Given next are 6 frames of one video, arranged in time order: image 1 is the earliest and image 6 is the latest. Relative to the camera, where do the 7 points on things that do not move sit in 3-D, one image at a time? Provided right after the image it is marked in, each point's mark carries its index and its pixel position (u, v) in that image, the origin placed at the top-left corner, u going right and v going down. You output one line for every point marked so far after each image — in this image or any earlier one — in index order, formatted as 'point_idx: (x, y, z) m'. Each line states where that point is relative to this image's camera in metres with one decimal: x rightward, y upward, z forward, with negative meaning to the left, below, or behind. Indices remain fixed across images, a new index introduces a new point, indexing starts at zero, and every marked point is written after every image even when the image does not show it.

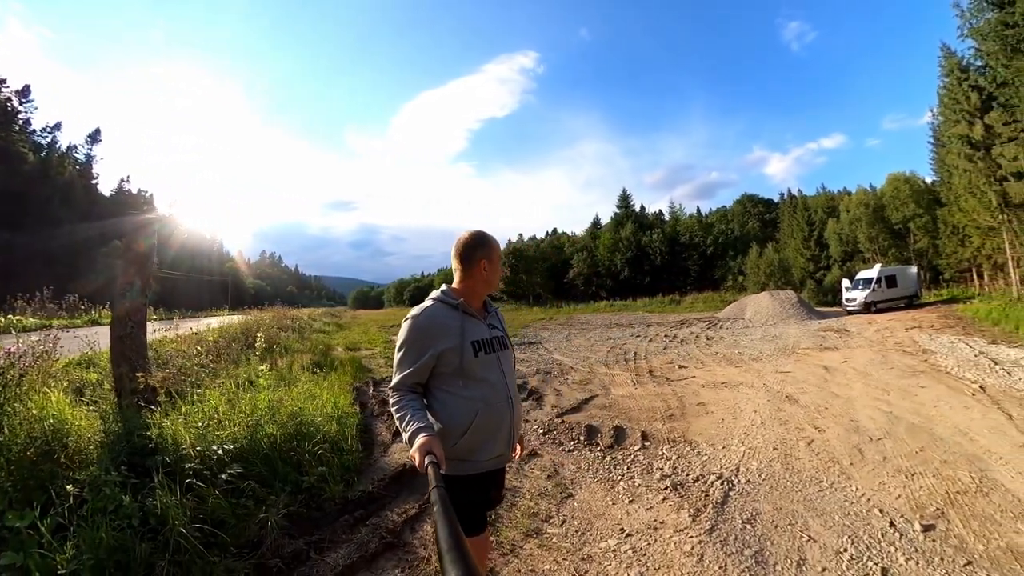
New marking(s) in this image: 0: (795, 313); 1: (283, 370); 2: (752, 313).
0: (+9.9, -0.9, +18.3) m
1: (-4.9, -1.8, +11.0) m
2: (+8.7, -0.9, +19.0) m
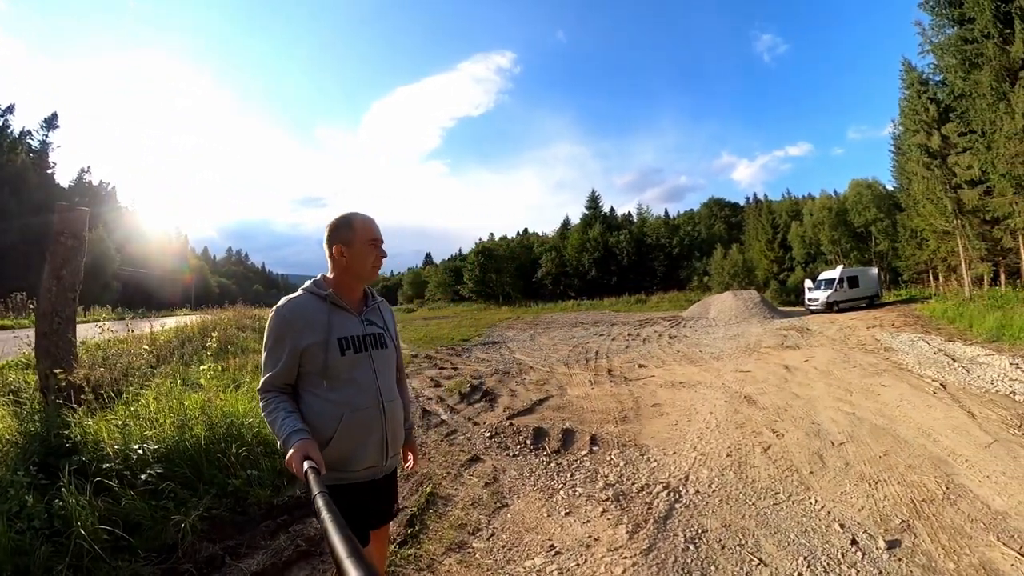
0: (+8.7, -0.9, +18.4) m
1: (-5.7, -1.7, +10.4) m
2: (+7.4, -0.9, +19.0) m
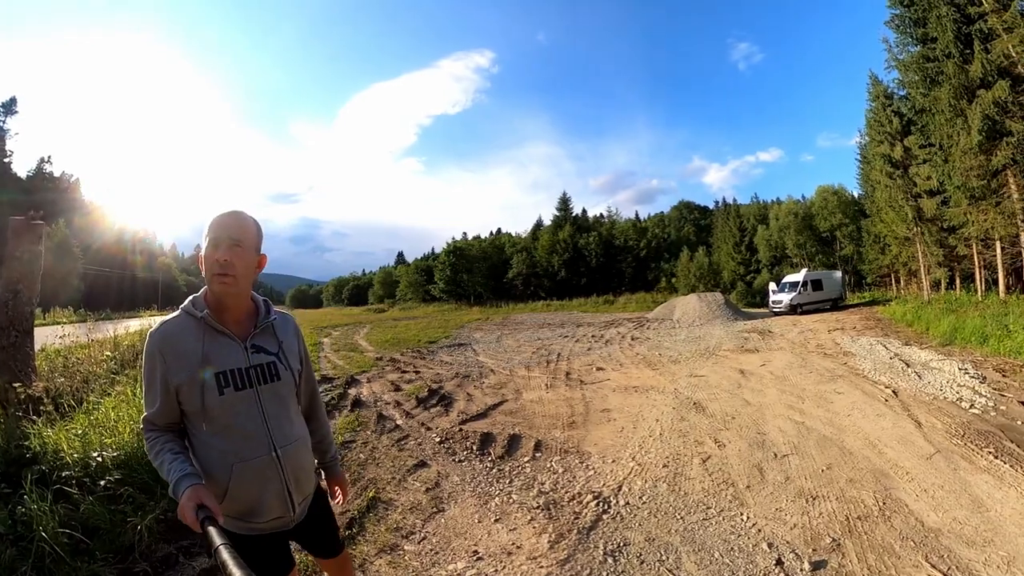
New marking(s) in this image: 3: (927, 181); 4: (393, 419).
0: (+7.6, -0.9, +18.6) m
1: (-6.4, -1.7, +9.9) m
2: (+6.3, -1.0, +19.2) m
3: (+14.8, +3.8, +18.4) m
4: (-1.6, -1.7, +6.8) m
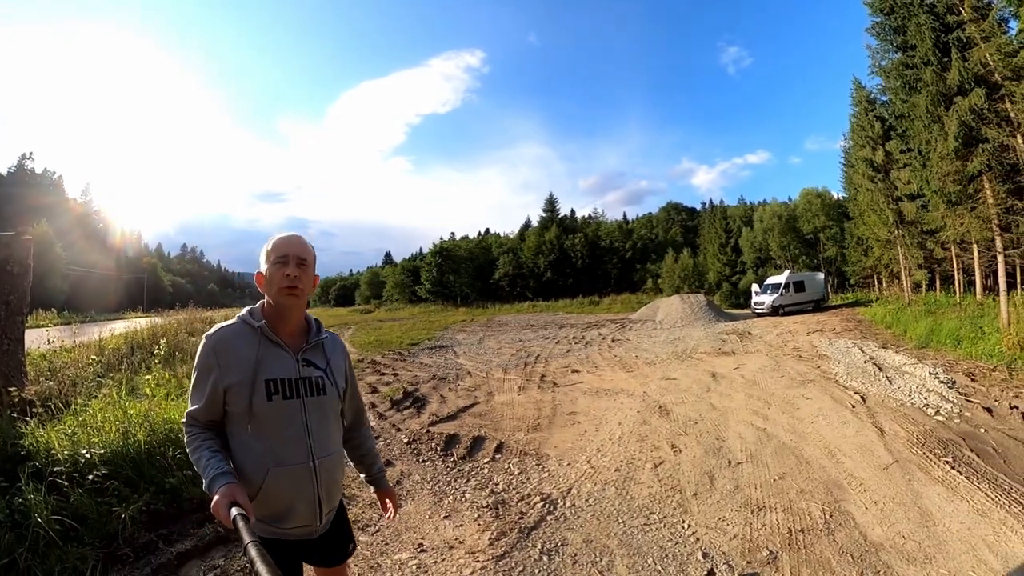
0: (+7.1, -1.0, +18.6) m
1: (-6.8, -1.7, +9.7) m
2: (+5.8, -1.0, +19.2) m
3: (+14.3, +3.7, +18.5) m
4: (-1.9, -1.7, +6.6) m
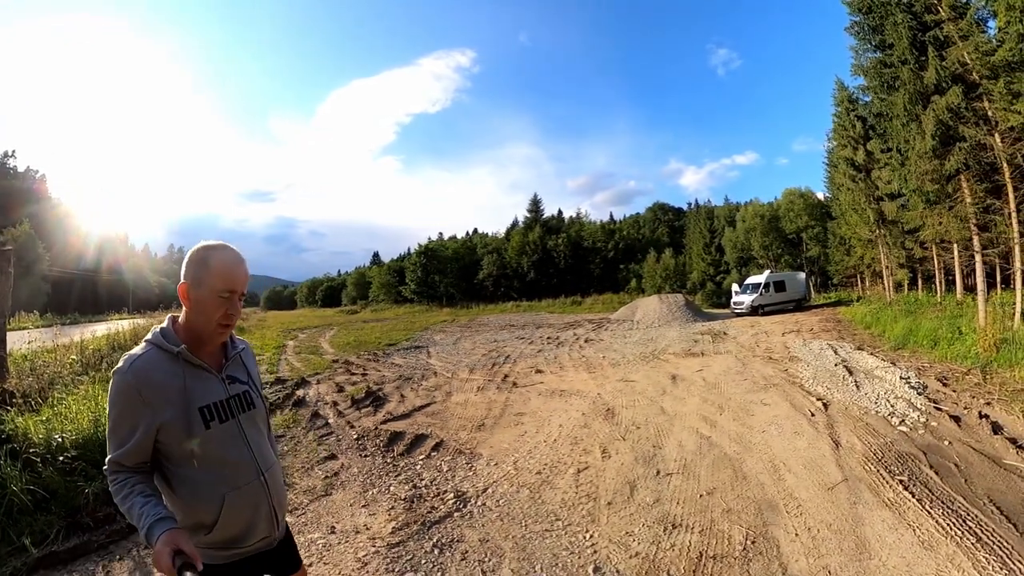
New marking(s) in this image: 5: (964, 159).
0: (+6.5, -1.0, +18.5) m
1: (-7.3, -1.6, +9.4) m
2: (+5.2, -1.0, +19.0) m
3: (+13.7, +3.7, +18.5) m
4: (-2.3, -1.7, +6.4) m
5: (+10.1, +2.9, +11.5) m
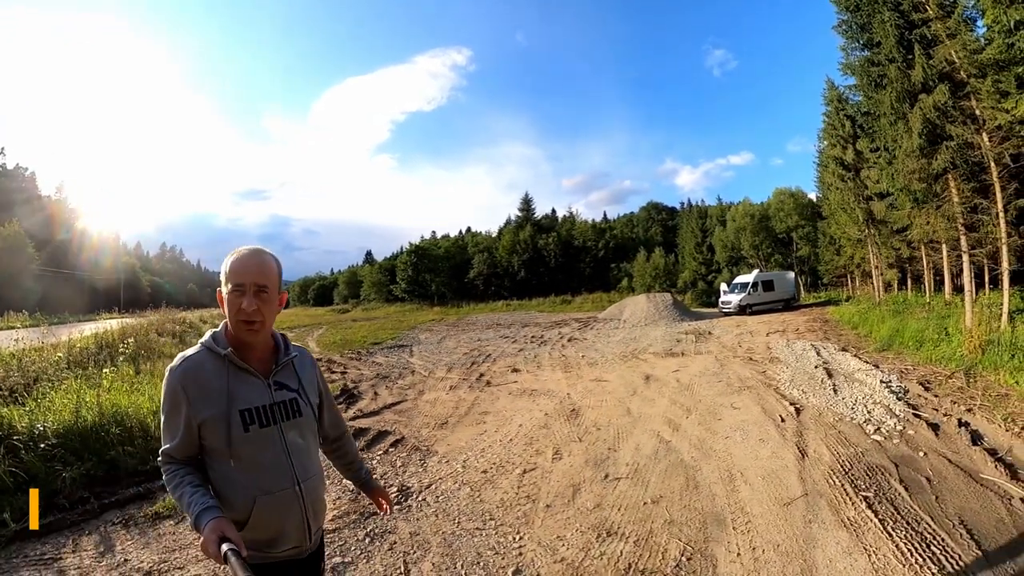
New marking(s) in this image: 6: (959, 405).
0: (+6.1, -1.0, +18.5) m
1: (-7.6, -1.6, +9.2) m
2: (+4.8, -1.0, +19.0) m
3: (+13.3, +3.7, +18.5) m
4: (-2.6, -1.7, +6.3) m
5: (+9.8, +2.9, +11.5) m
6: (+5.9, -1.5, +6.7) m
